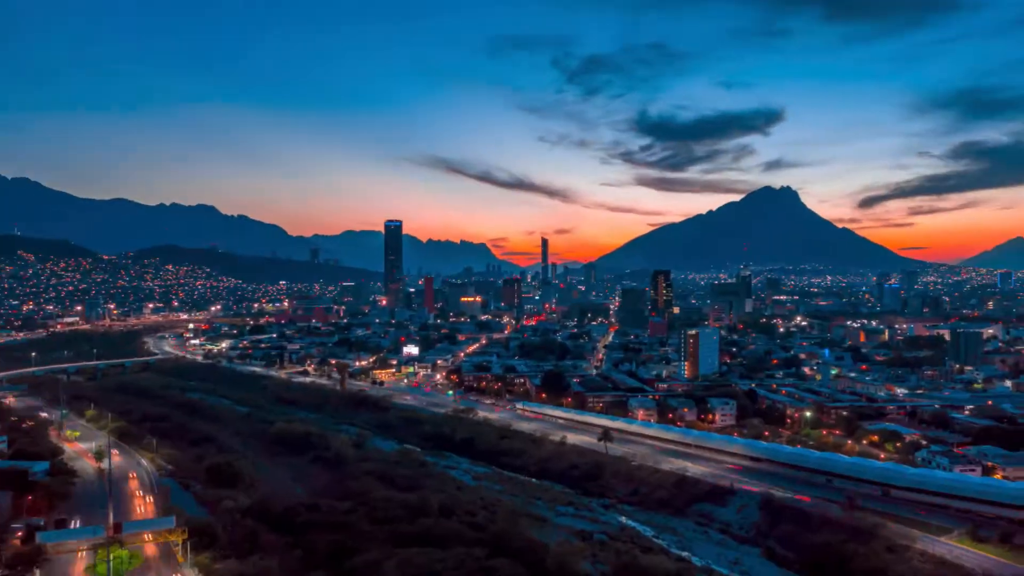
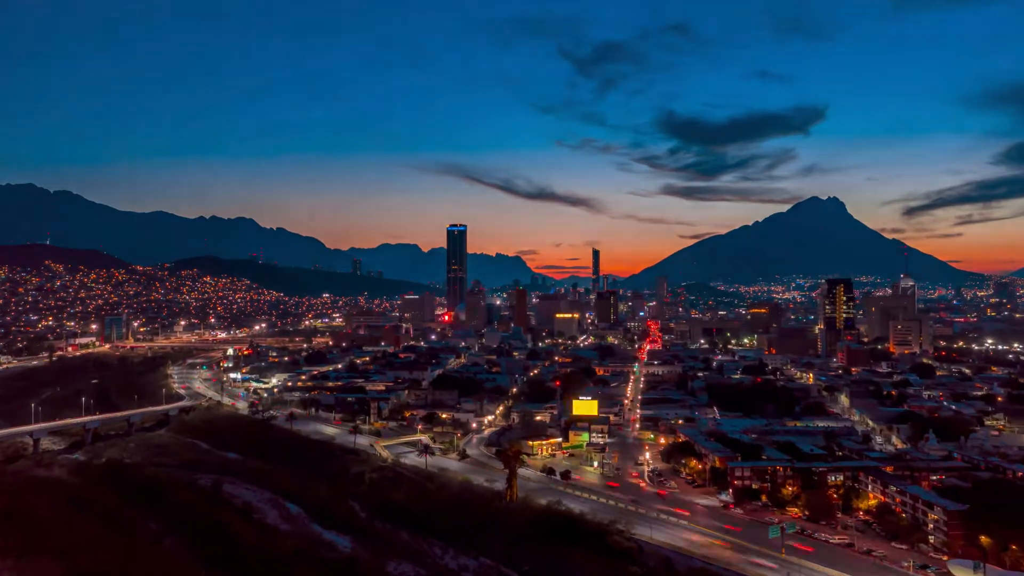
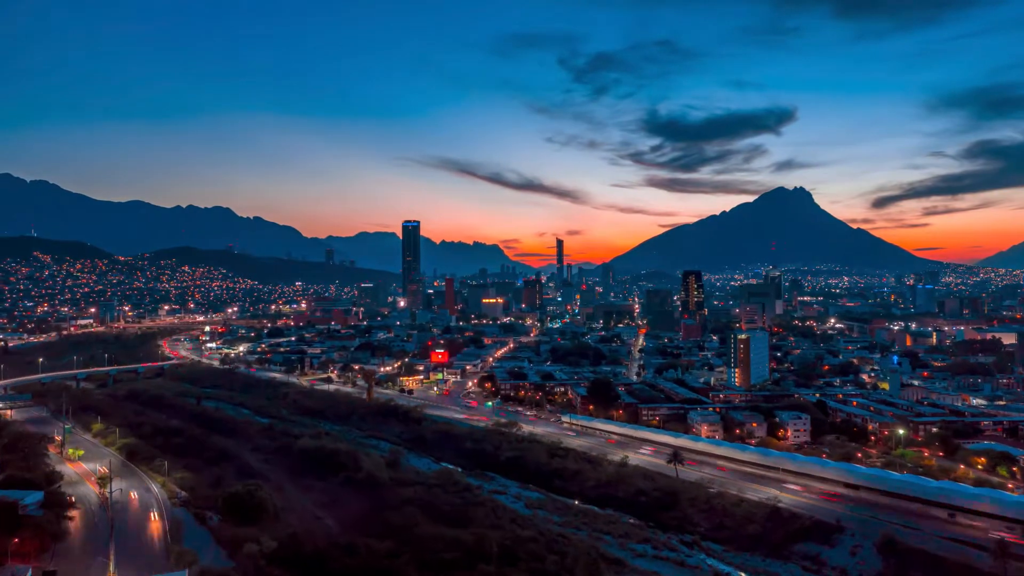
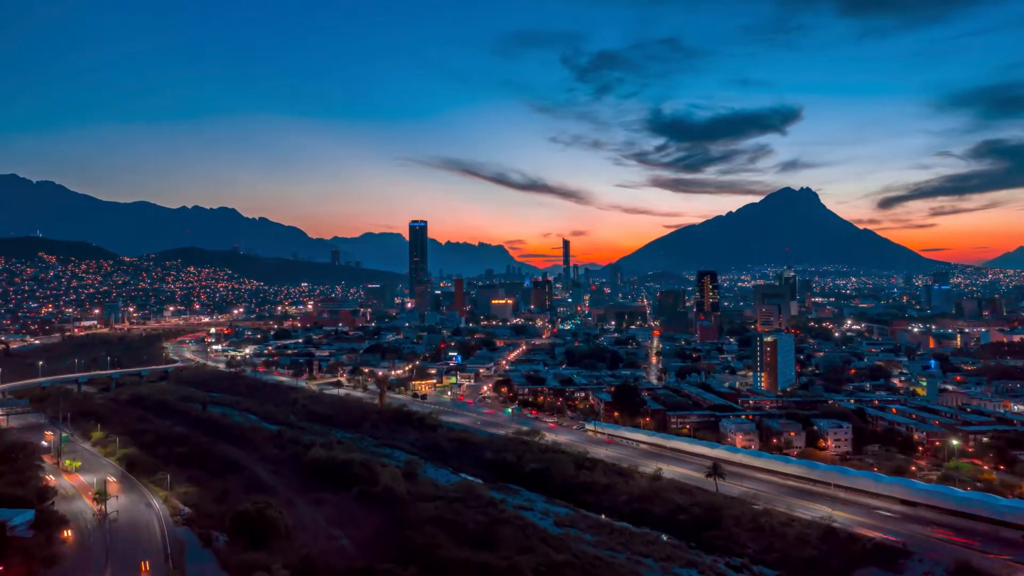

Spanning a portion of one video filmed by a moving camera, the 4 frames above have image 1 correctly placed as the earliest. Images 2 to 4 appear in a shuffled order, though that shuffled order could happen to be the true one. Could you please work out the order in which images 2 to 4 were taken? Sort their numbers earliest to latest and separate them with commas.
3, 4, 2
